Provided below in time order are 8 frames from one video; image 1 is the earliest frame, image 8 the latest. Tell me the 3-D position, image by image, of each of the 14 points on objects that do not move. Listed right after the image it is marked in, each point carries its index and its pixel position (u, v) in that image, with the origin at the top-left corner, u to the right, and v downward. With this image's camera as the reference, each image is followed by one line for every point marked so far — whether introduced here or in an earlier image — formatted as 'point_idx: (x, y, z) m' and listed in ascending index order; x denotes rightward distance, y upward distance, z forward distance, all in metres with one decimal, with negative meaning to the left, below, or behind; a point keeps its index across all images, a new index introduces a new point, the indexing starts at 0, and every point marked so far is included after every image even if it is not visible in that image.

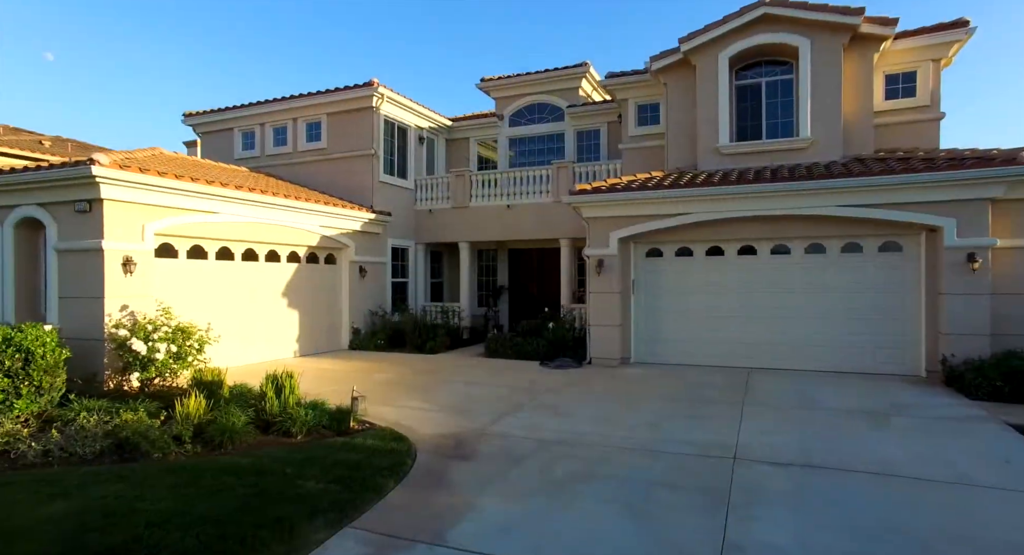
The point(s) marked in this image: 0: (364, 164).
0: (-3.3, +2.5, +13.9) m
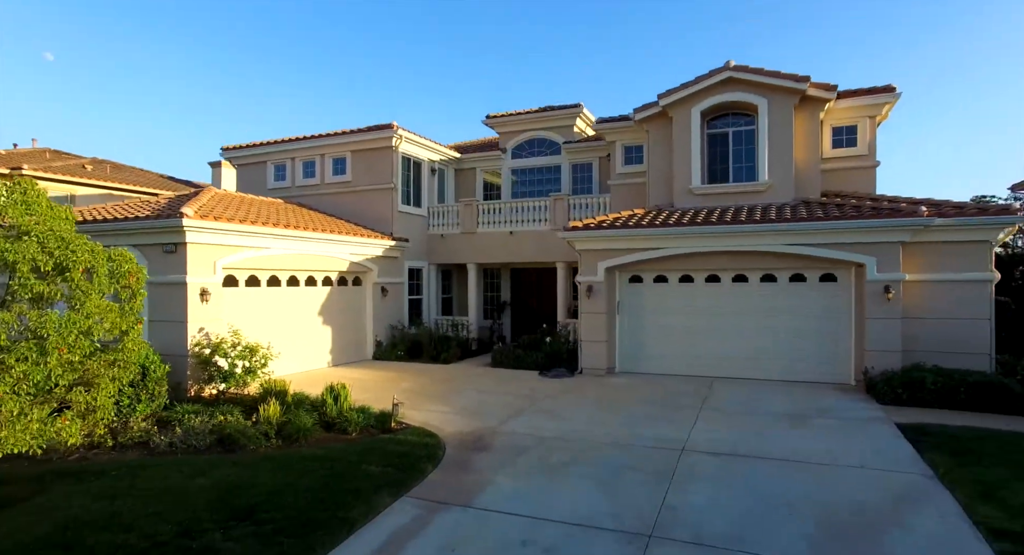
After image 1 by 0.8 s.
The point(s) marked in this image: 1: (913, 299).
0: (-3.2, +2.1, +15.8) m
1: (+6.8, -0.4, +10.5) m
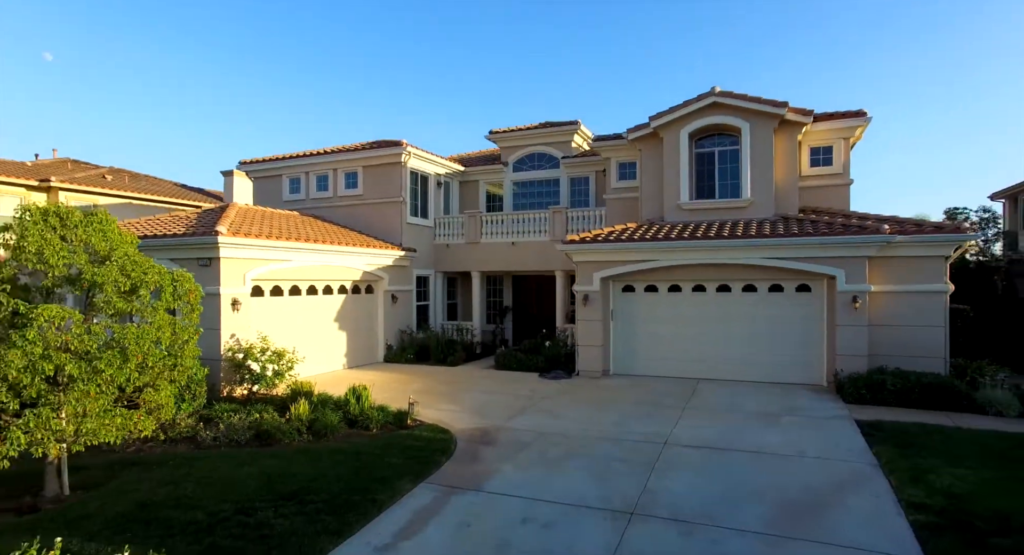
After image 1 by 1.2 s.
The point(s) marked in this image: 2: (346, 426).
0: (-3.2, +1.9, +16.9) m
1: (+6.8, -0.6, +11.6) m
2: (-2.5, -2.3, +9.5) m
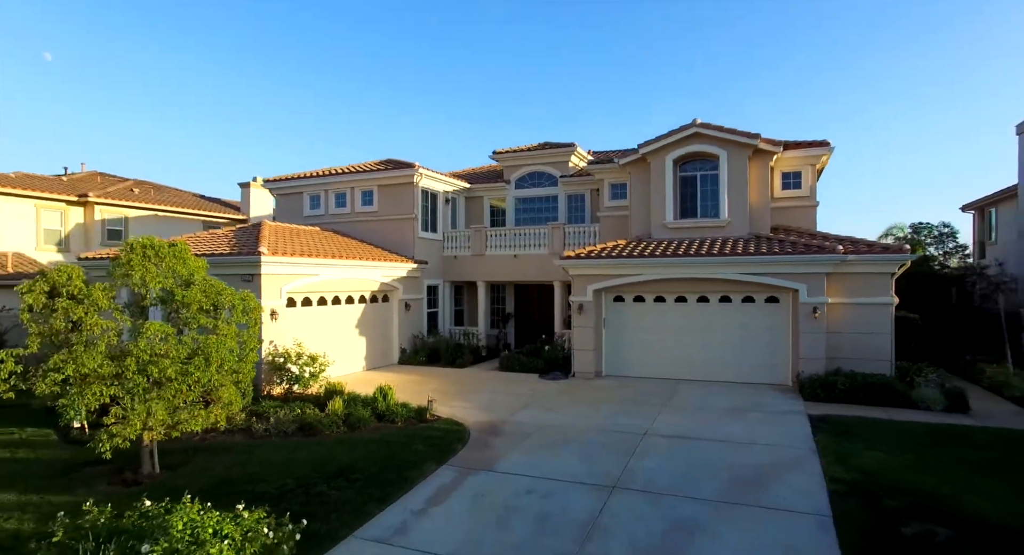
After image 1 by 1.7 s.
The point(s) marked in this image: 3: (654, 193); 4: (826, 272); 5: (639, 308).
0: (-3.1, +1.6, +18.6) m
1: (+6.9, -0.8, +13.2) m
2: (-2.4, -2.6, +11.2) m
3: (+3.7, +2.2, +16.2) m
4: (+6.6, +0.1, +13.1) m
5: (+3.1, -0.8, +15.1) m
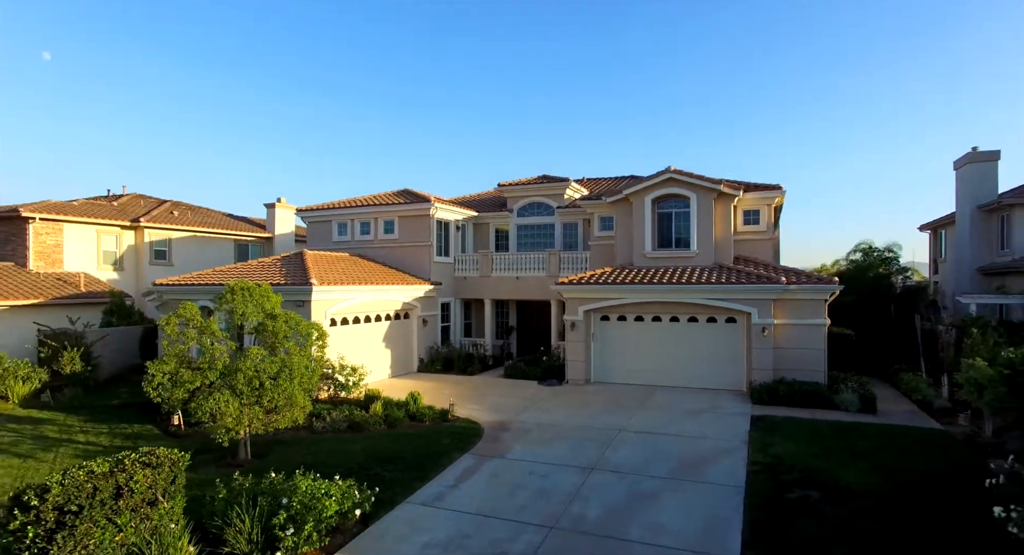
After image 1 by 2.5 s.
0: (-3.0, +0.9, +21.5) m
1: (+7.0, -1.5, +16.1) m
2: (-2.3, -3.2, +14.1) m
3: (+3.8, +1.5, +19.1) m
4: (+6.7, -0.5, +16.0) m
5: (+3.2, -1.4, +18.0) m
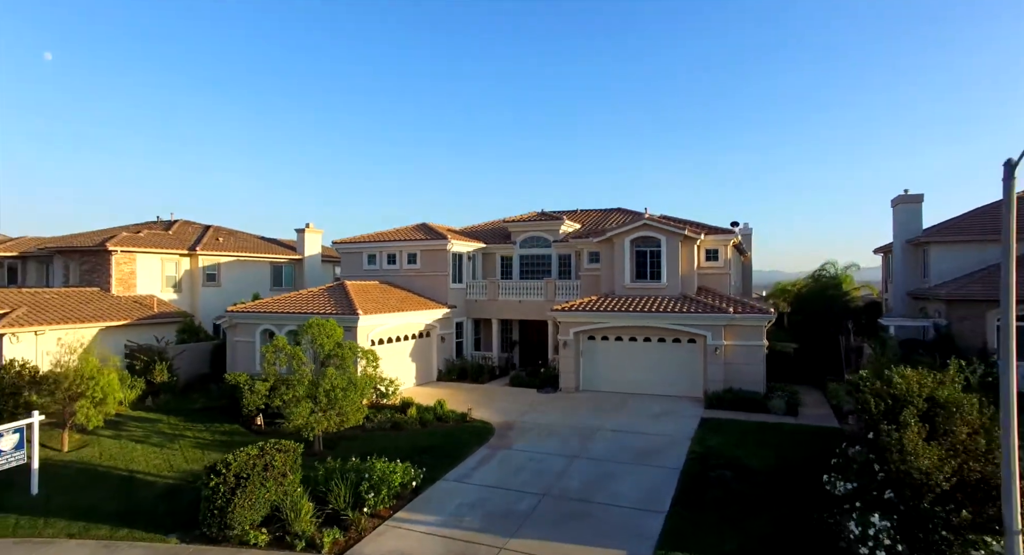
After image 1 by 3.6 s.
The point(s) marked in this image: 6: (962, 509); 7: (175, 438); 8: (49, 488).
0: (-2.9, -0.1, +25.6) m
1: (+7.1, -2.5, +20.3) m
2: (-2.2, -4.2, +18.2) m
3: (+3.9, +0.6, +23.3) m
4: (+6.8, -1.5, +20.1) m
5: (+3.3, -2.4, +22.2) m
6: (+6.7, -3.4, +9.3) m
7: (-9.2, -4.4, +16.9) m
8: (-9.7, -4.4, +13.1) m
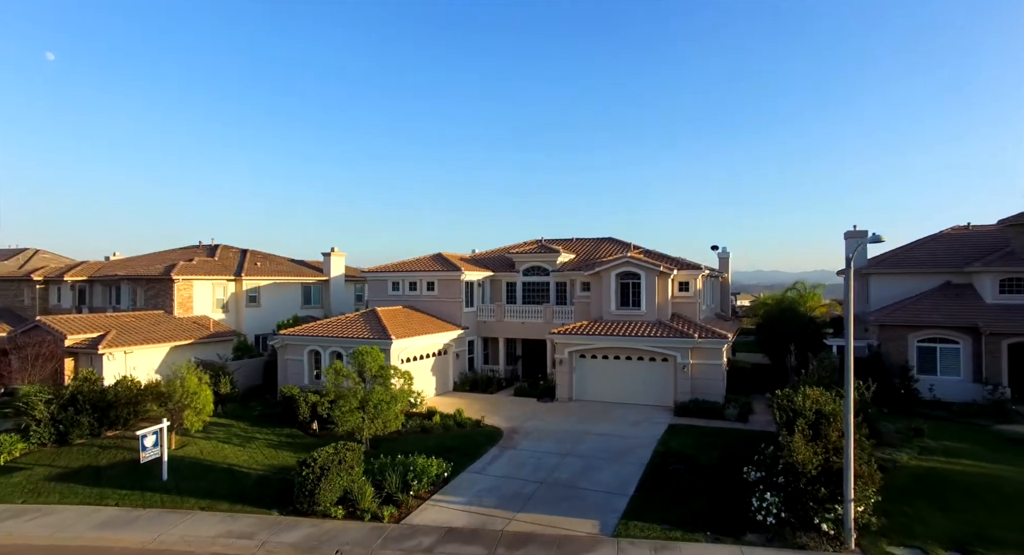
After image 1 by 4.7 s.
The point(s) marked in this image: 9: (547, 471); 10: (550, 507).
0: (-2.7, -1.3, +30.1) m
1: (+7.3, -3.7, +24.7) m
2: (-2.0, -5.4, +22.7) m
3: (+4.1, -0.7, +27.7) m
4: (+7.0, -2.8, +24.6) m
5: (+3.5, -3.6, +26.6) m
6: (+6.9, -4.6, +13.7) m
7: (-9.0, -5.6, +21.3) m
8: (-9.5, -5.6, +17.5) m
9: (+1.1, -5.7, +18.4) m
10: (+1.0, -5.9, +16.0) m
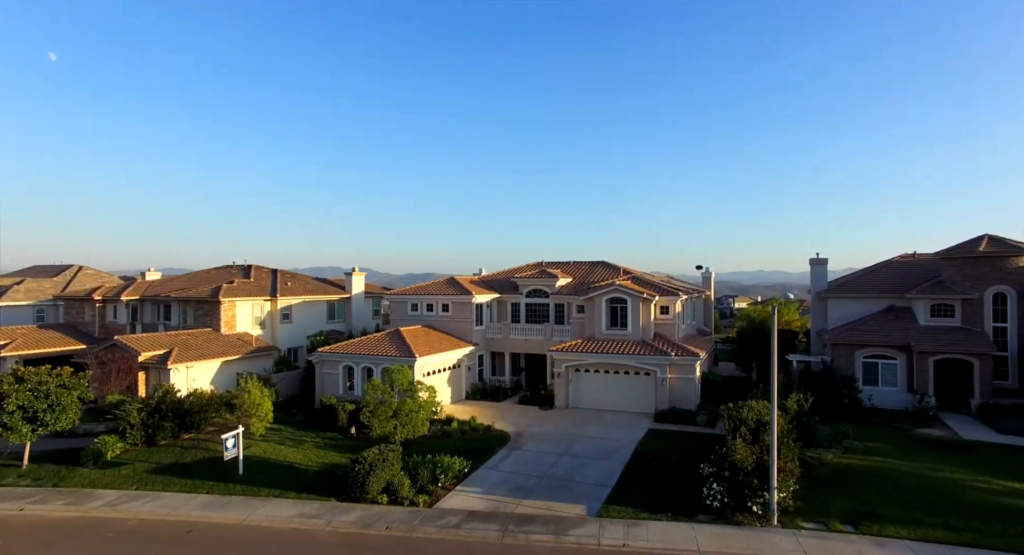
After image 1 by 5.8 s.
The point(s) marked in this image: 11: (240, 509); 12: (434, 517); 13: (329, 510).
0: (-2.5, -2.5, +34.5) m
1: (+7.6, -5.0, +29.1) m
2: (-1.8, -6.7, +27.1) m
3: (+4.4, -1.9, +32.1) m
4: (+7.3, -4.0, +29.0) m
5: (+3.7, -4.9, +31.0) m
6: (+7.1, -5.9, +18.1) m
7: (-8.8, -6.8, +25.7) m
8: (-9.3, -6.9, +21.9) m
9: (+1.3, -7.0, +22.7) m
10: (+1.2, -7.2, +20.4) m
11: (-8.4, -7.2, +19.2) m
12: (-2.4, -7.3, +18.7) m
13: (-5.7, -7.2, +19.3) m
